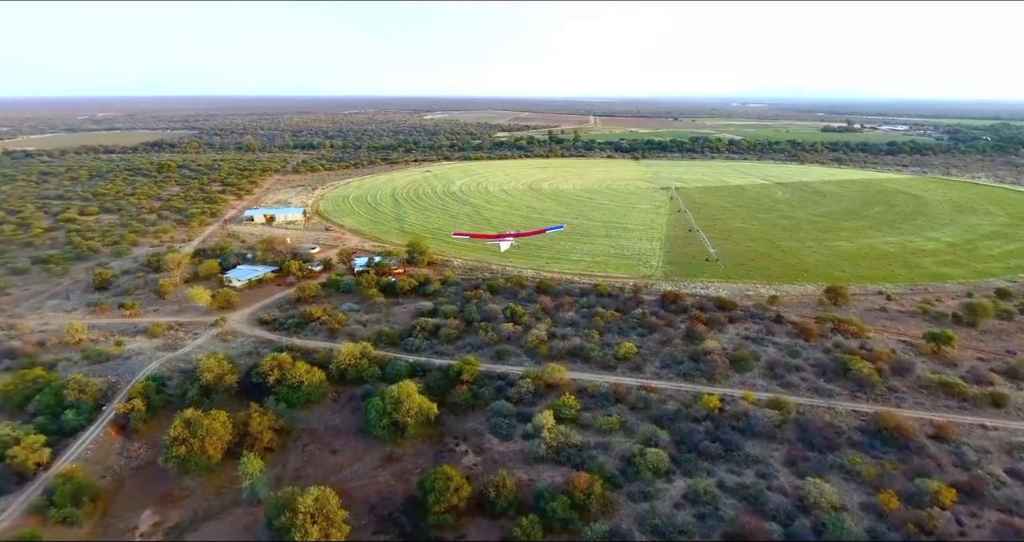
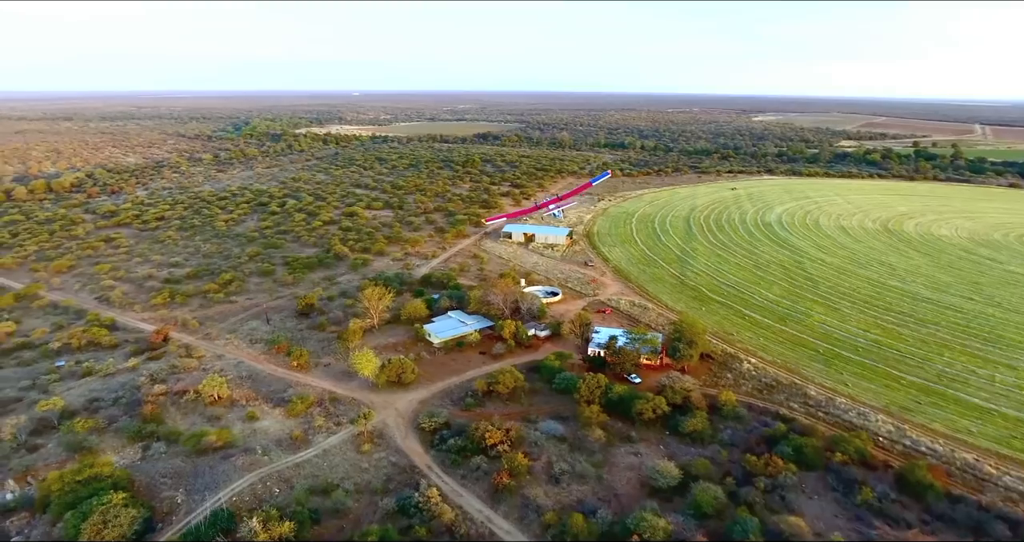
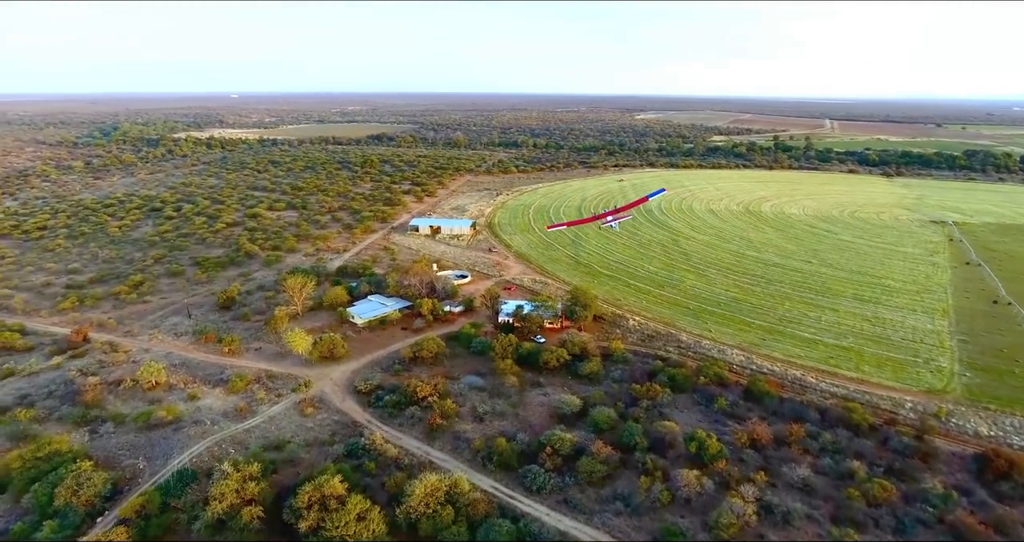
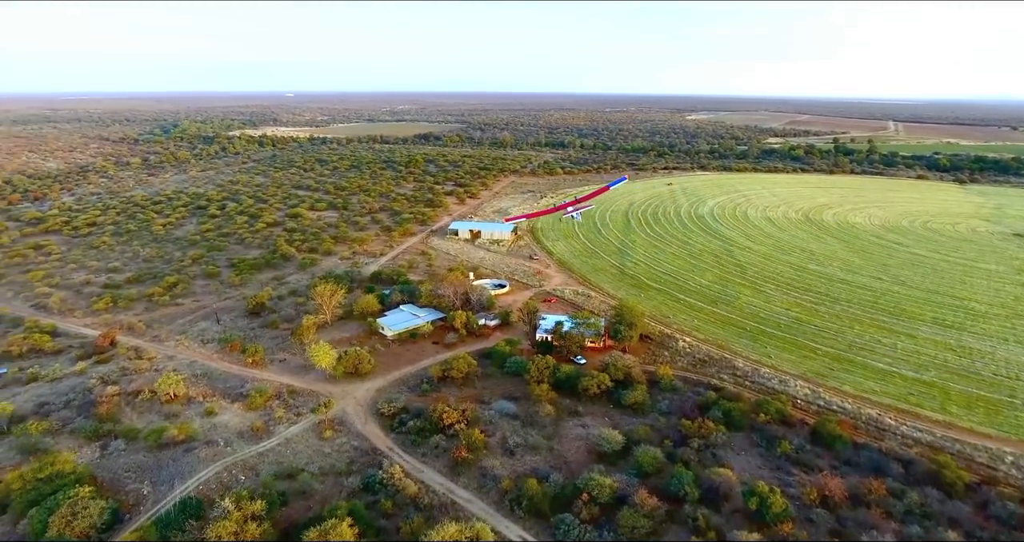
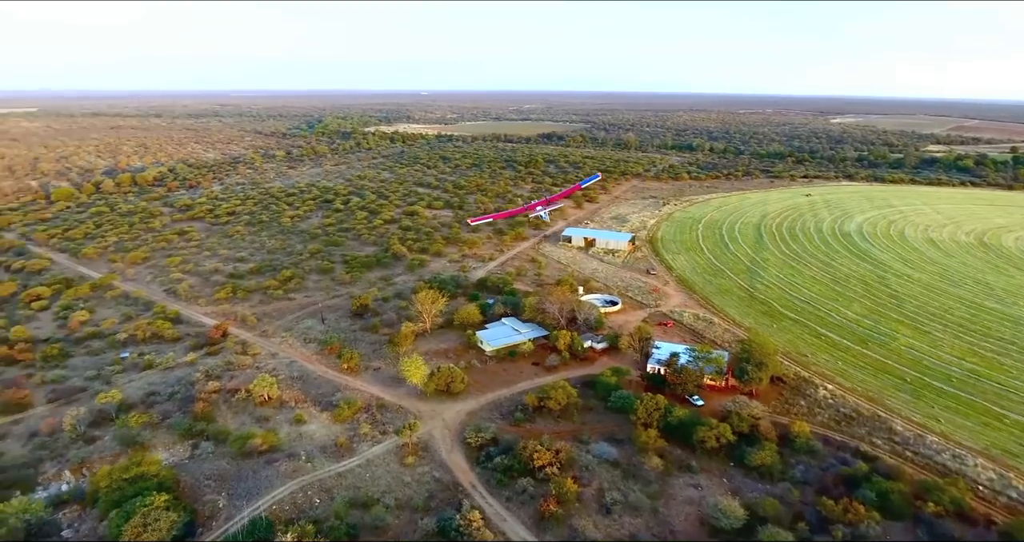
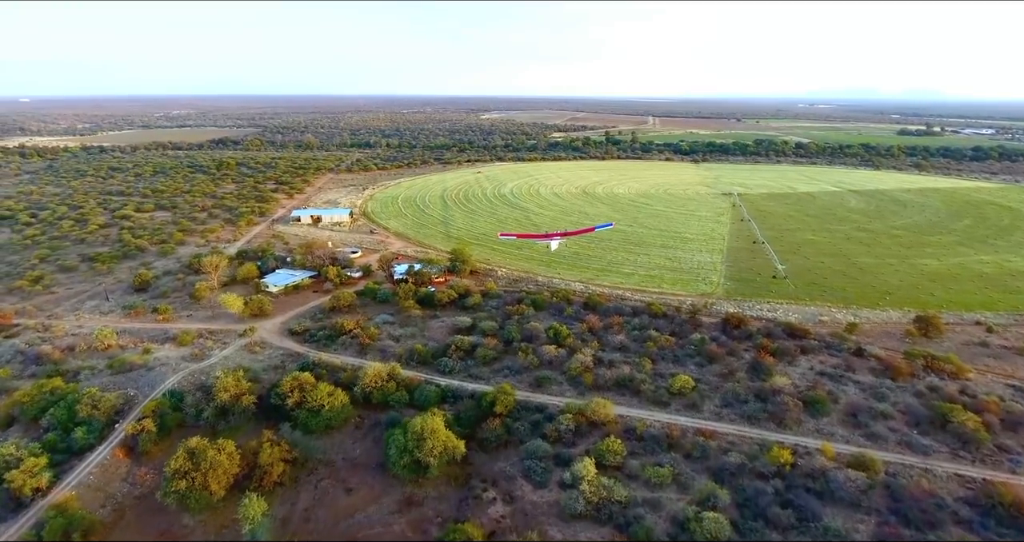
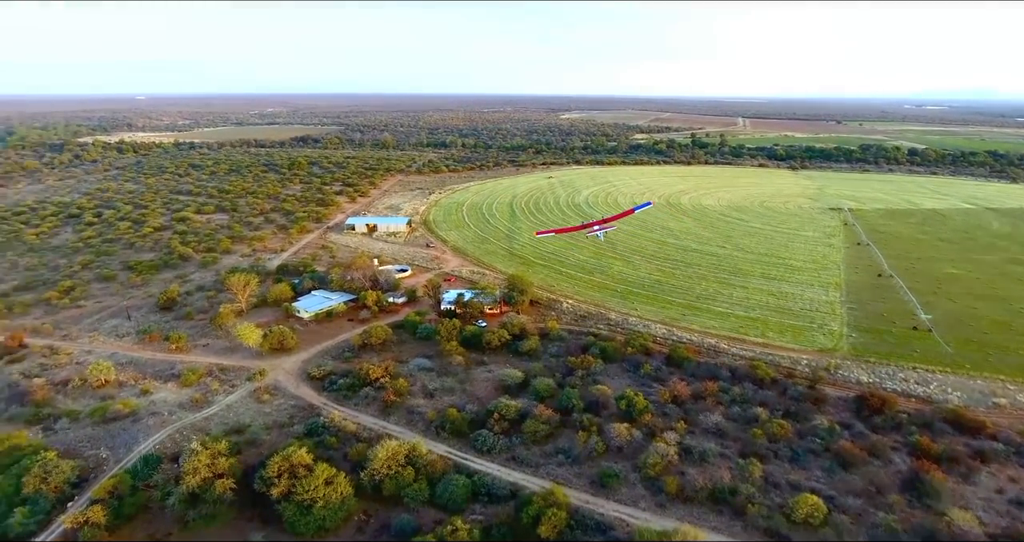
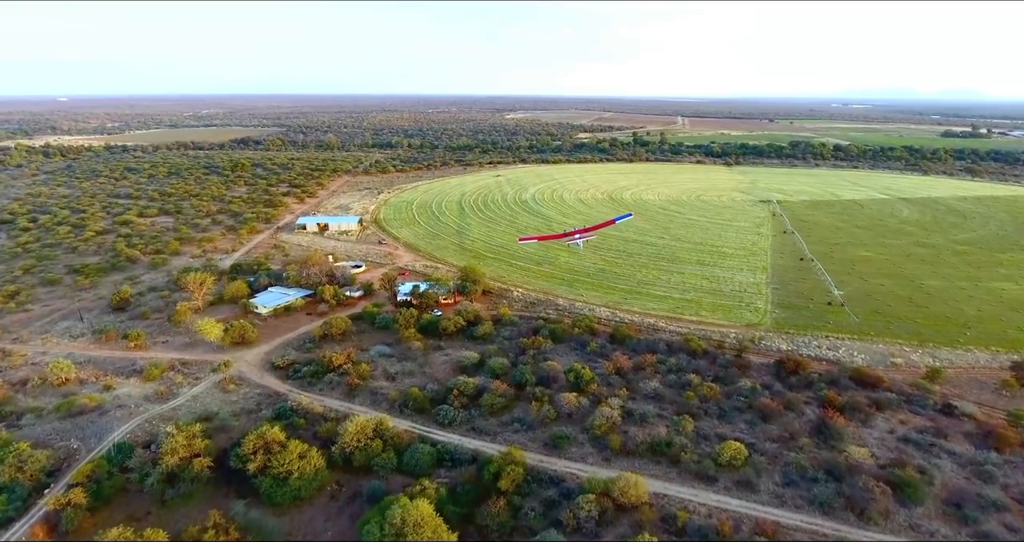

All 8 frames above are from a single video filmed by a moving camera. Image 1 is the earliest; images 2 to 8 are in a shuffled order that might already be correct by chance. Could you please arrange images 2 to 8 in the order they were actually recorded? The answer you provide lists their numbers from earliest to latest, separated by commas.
6, 8, 7, 3, 4, 2, 5
